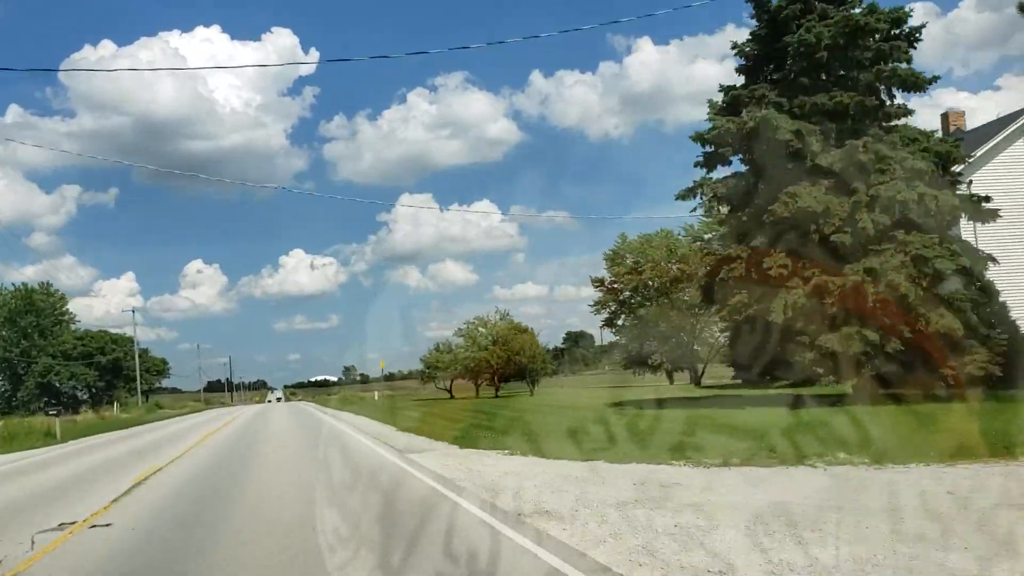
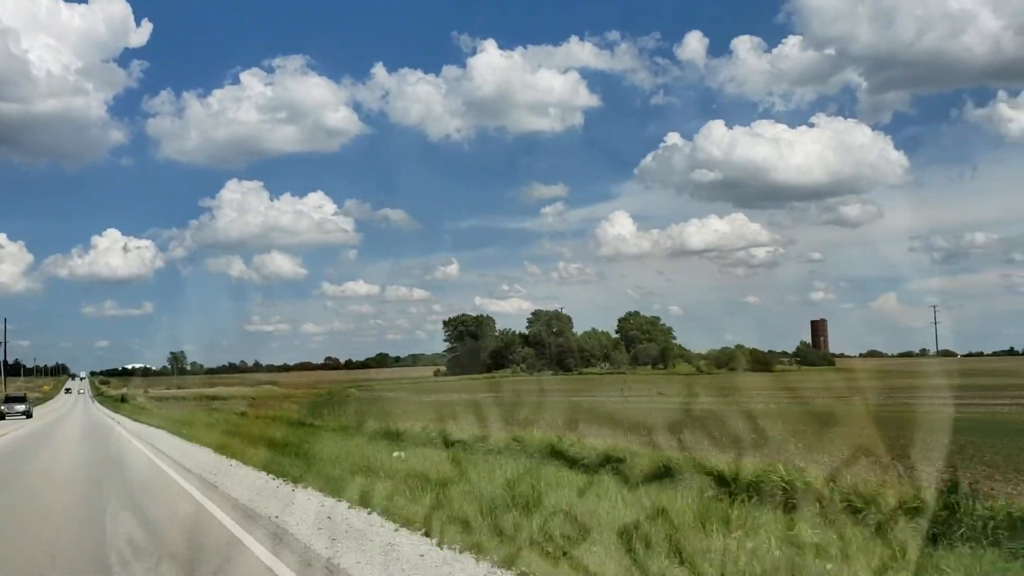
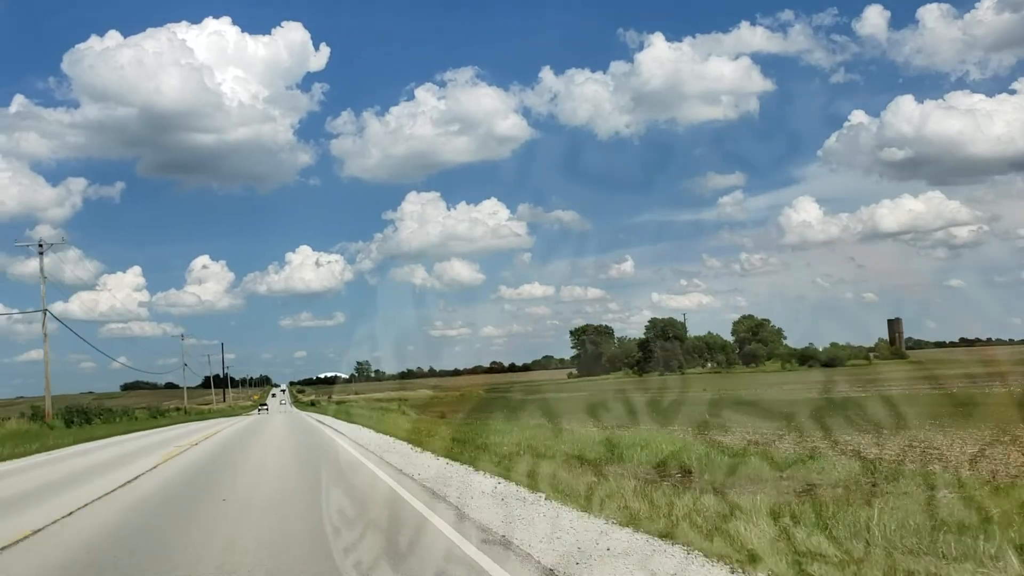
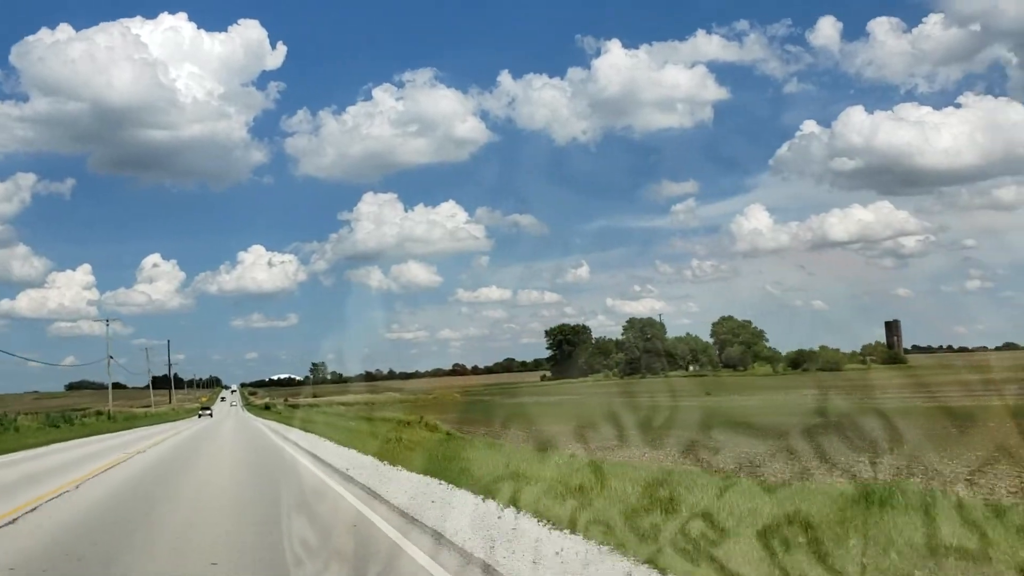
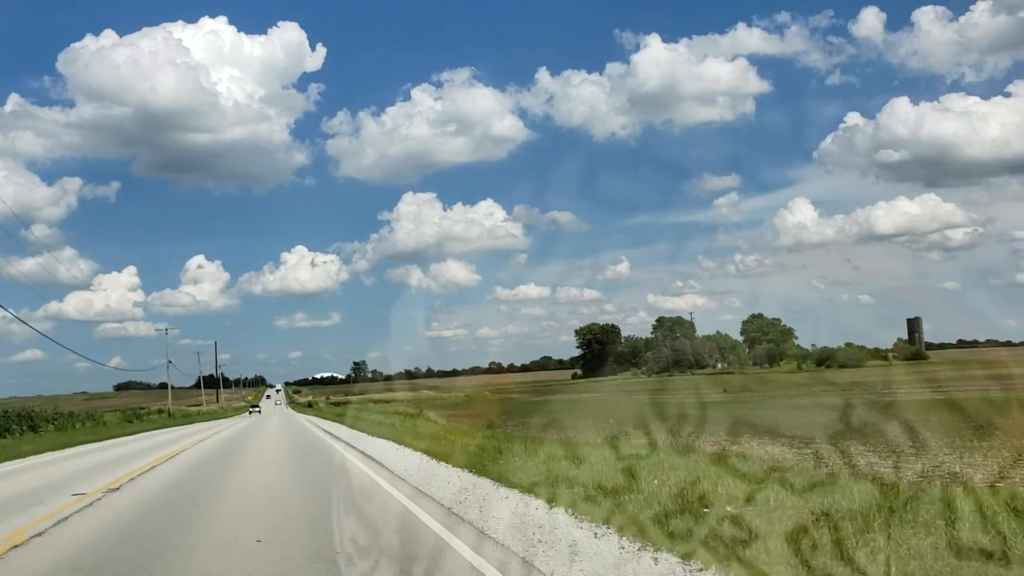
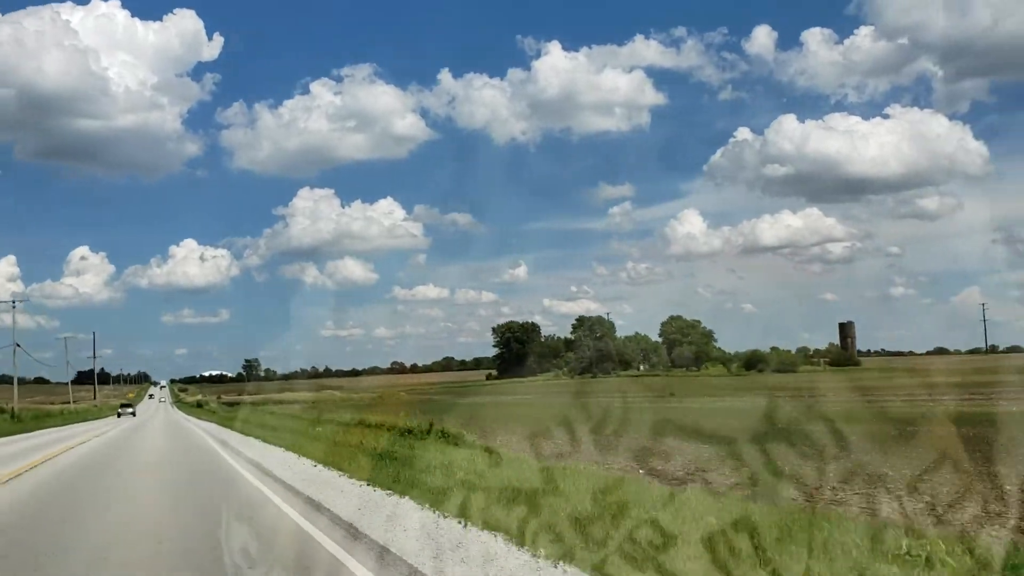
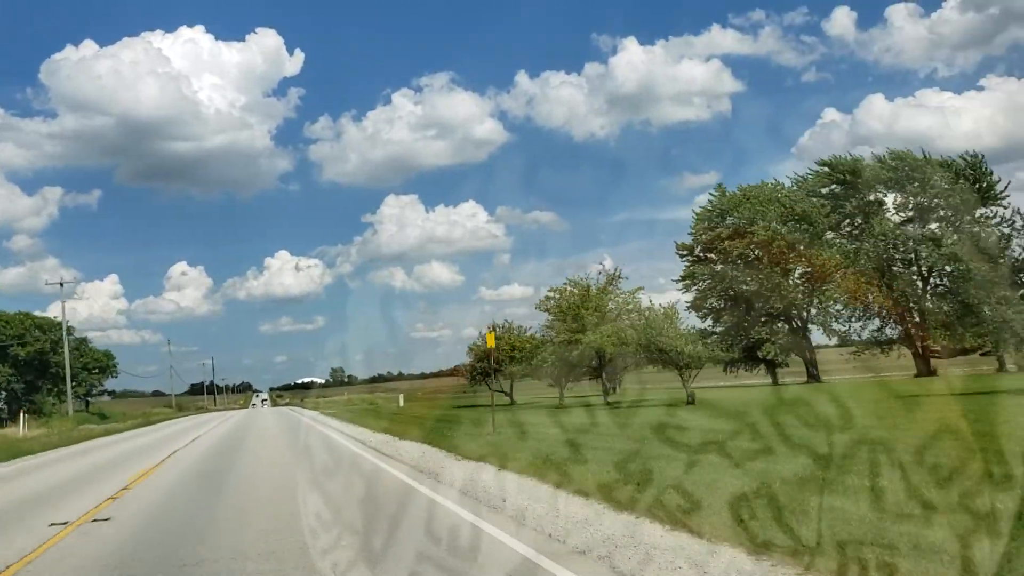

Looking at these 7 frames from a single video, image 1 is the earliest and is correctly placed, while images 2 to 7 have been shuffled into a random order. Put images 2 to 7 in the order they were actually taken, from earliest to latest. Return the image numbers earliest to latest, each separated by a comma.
7, 3, 5, 4, 6, 2
